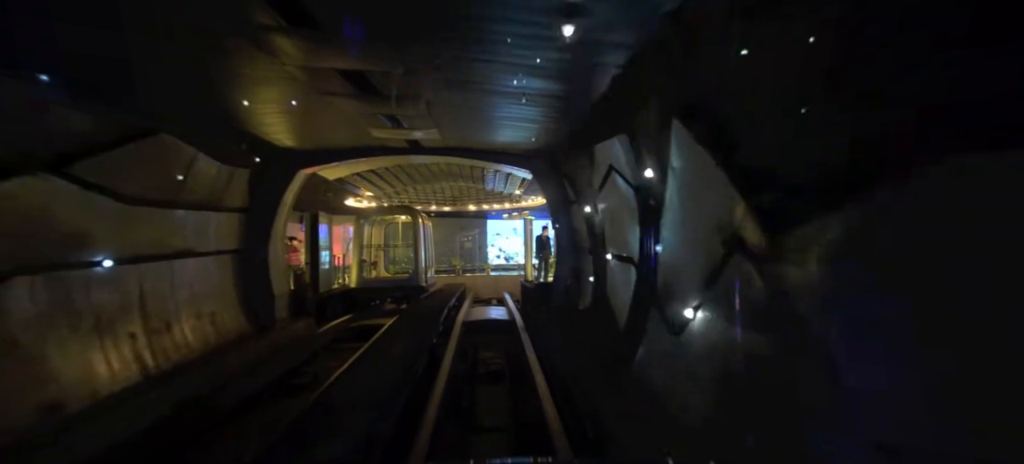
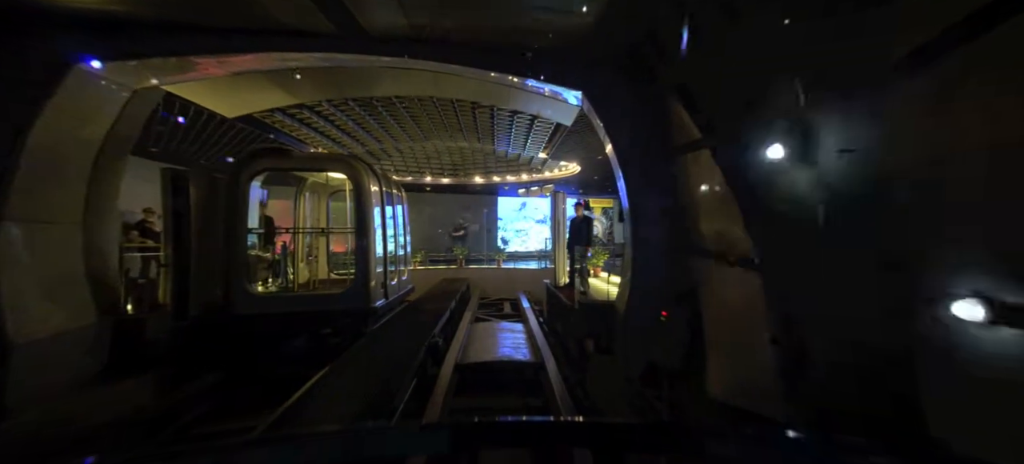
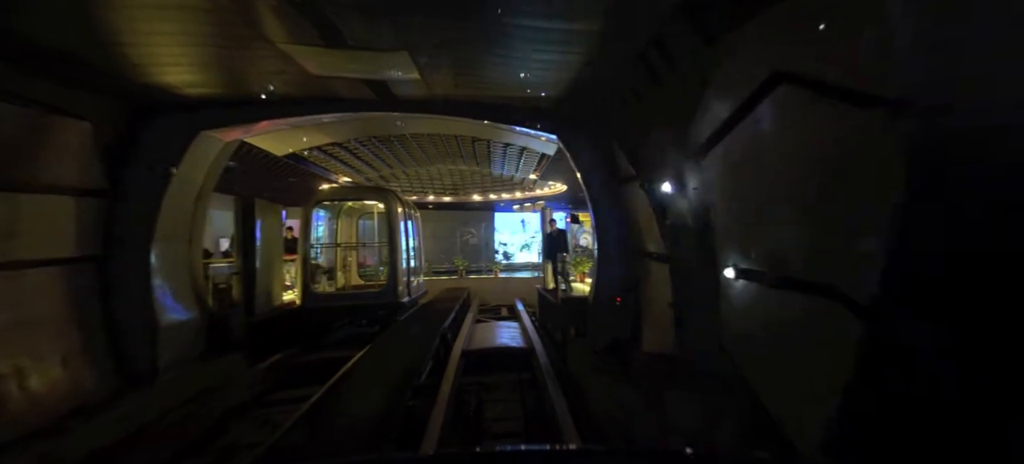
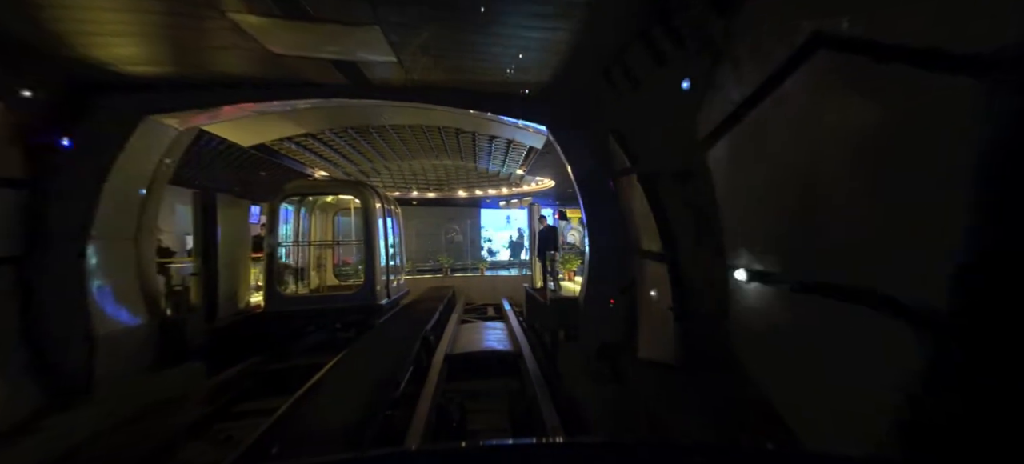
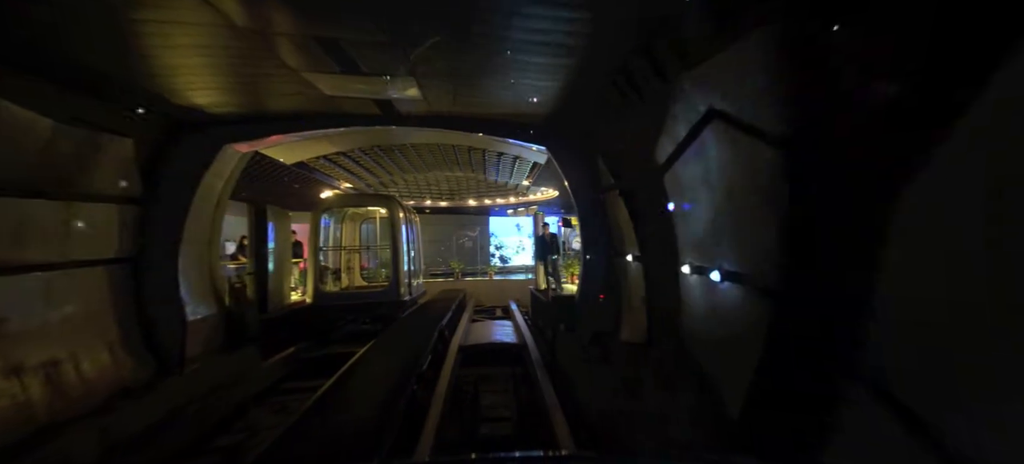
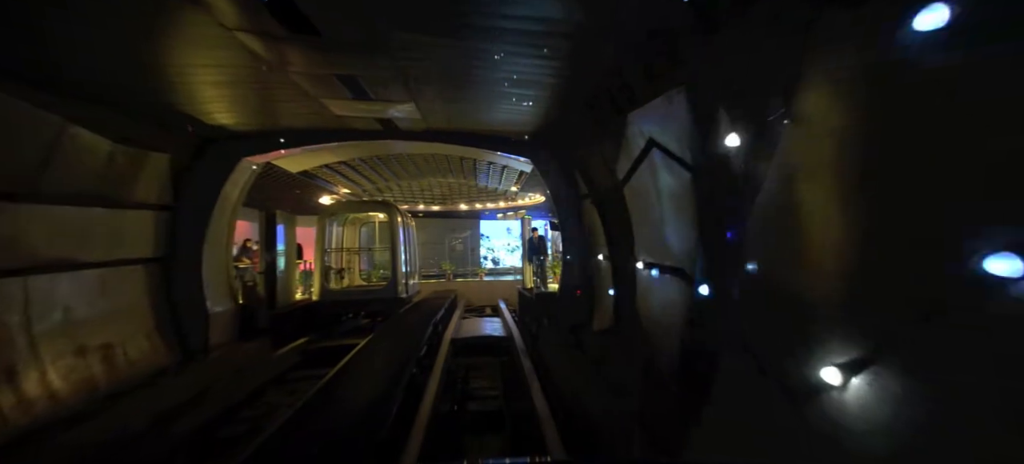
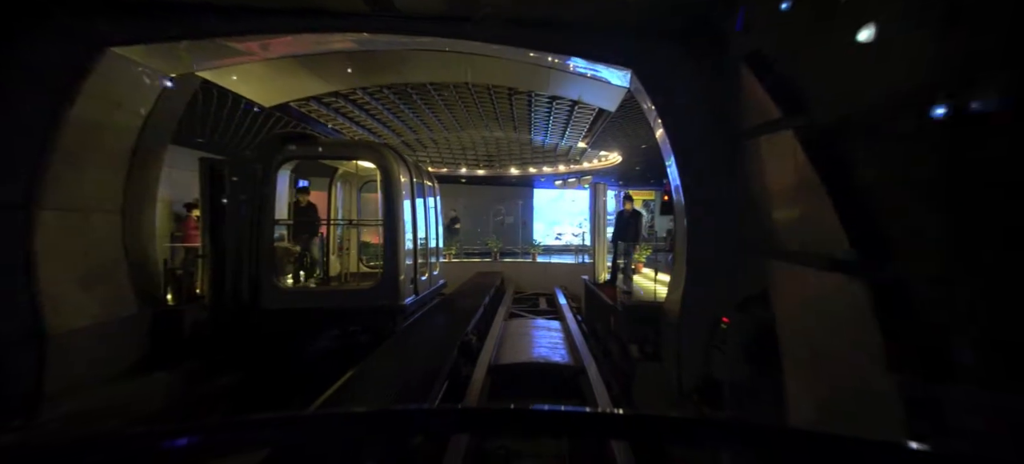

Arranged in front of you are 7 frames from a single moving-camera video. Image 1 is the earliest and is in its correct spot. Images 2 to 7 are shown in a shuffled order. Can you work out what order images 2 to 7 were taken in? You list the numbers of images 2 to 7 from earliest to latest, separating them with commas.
6, 5, 3, 4, 2, 7
